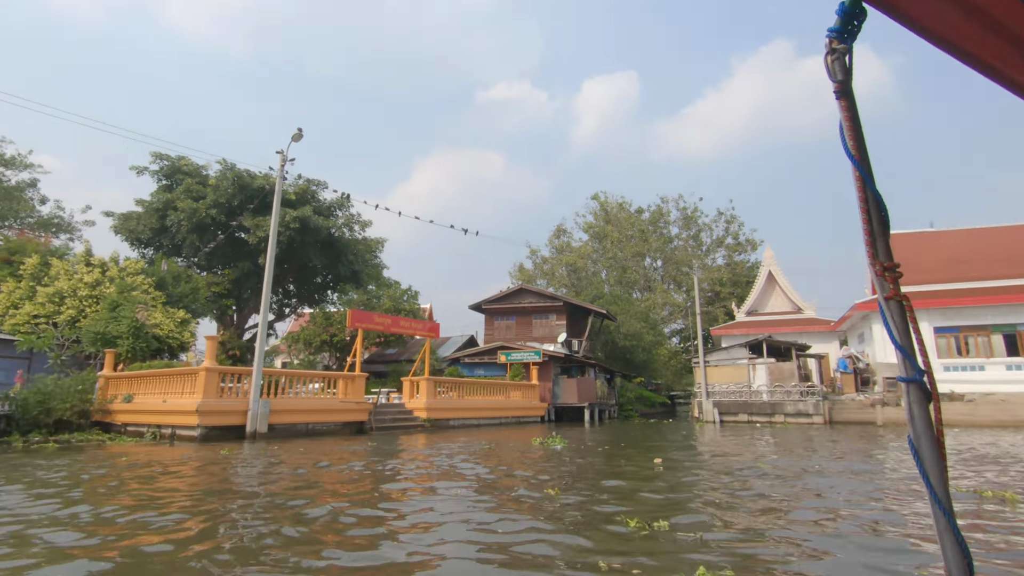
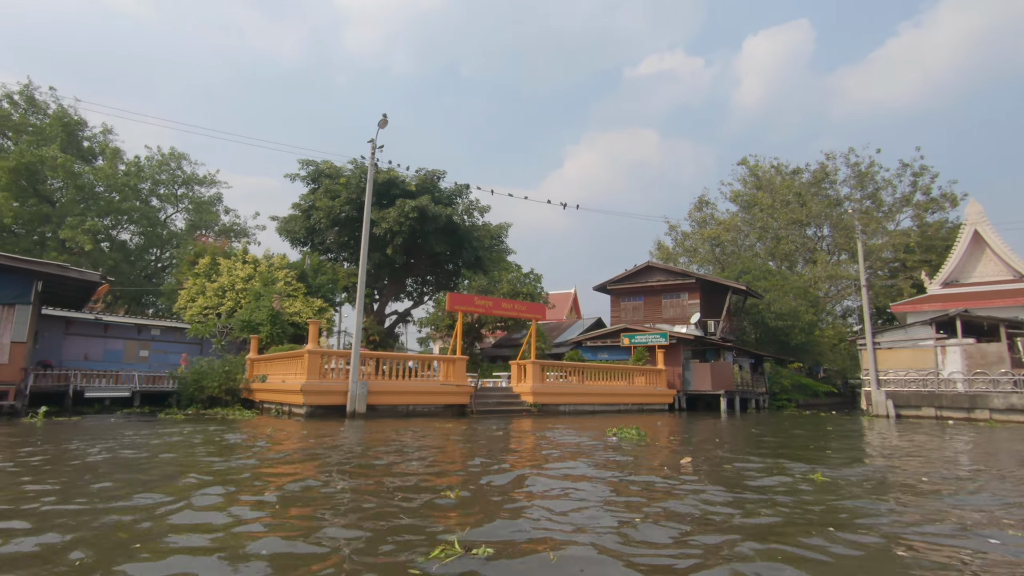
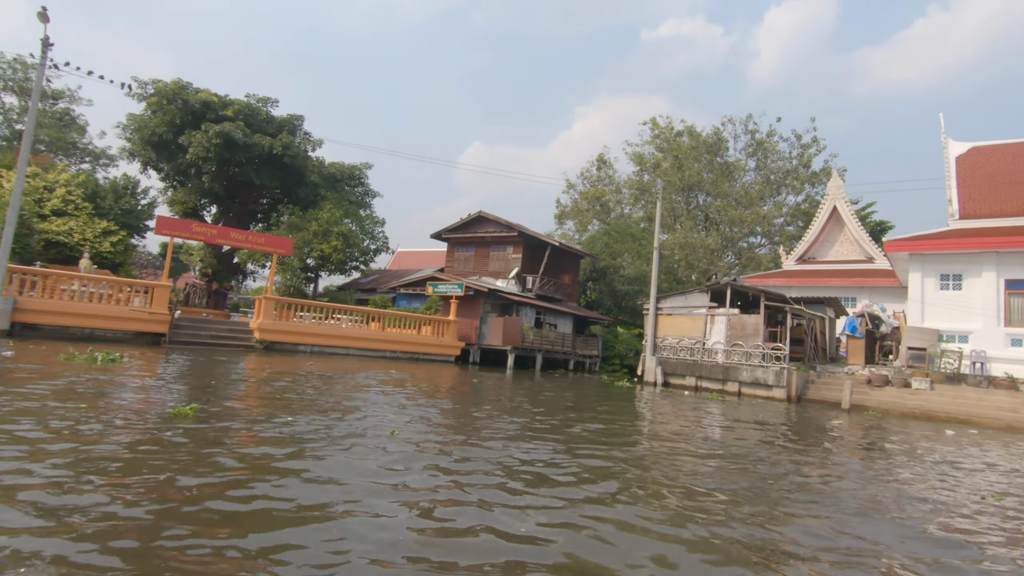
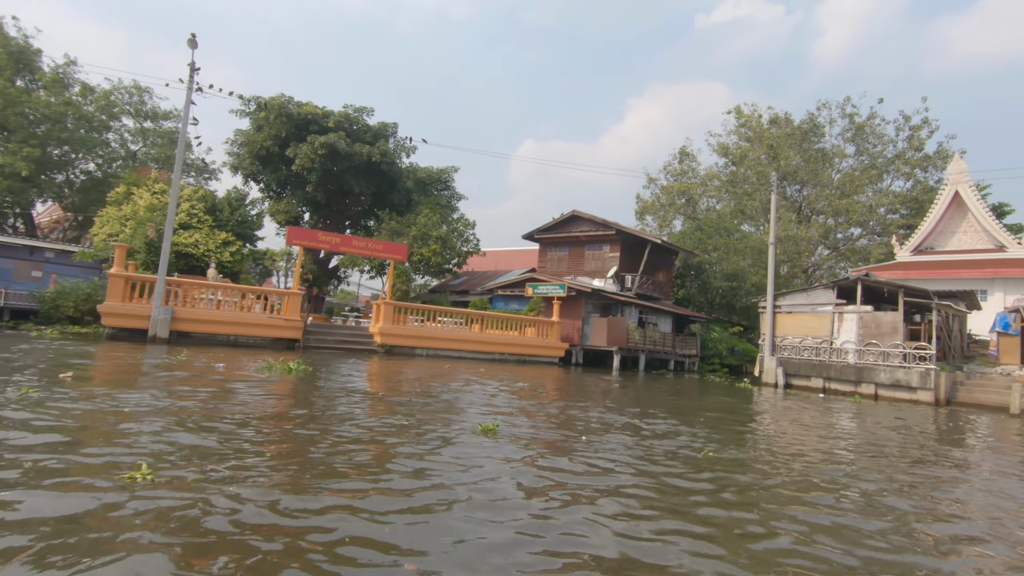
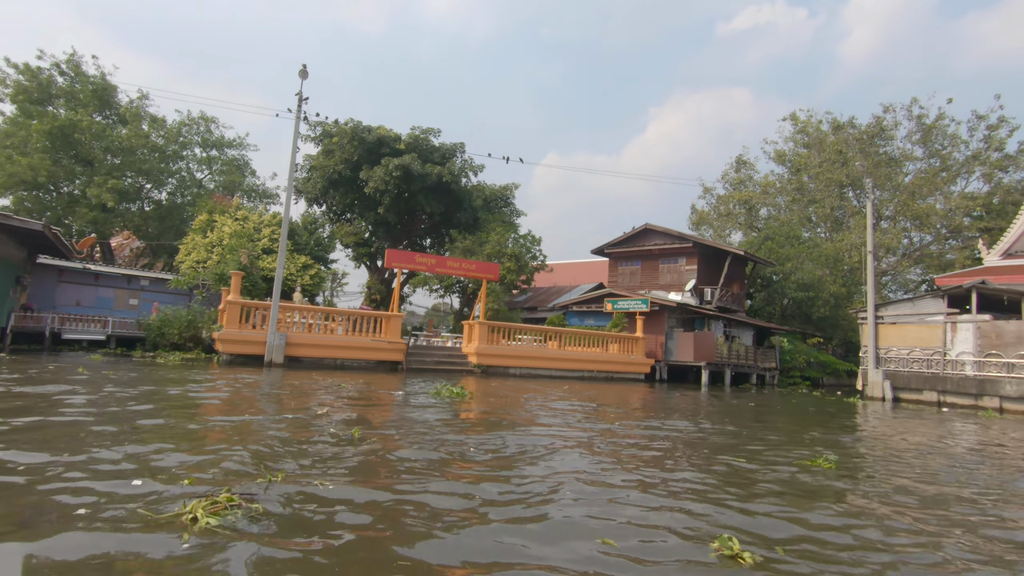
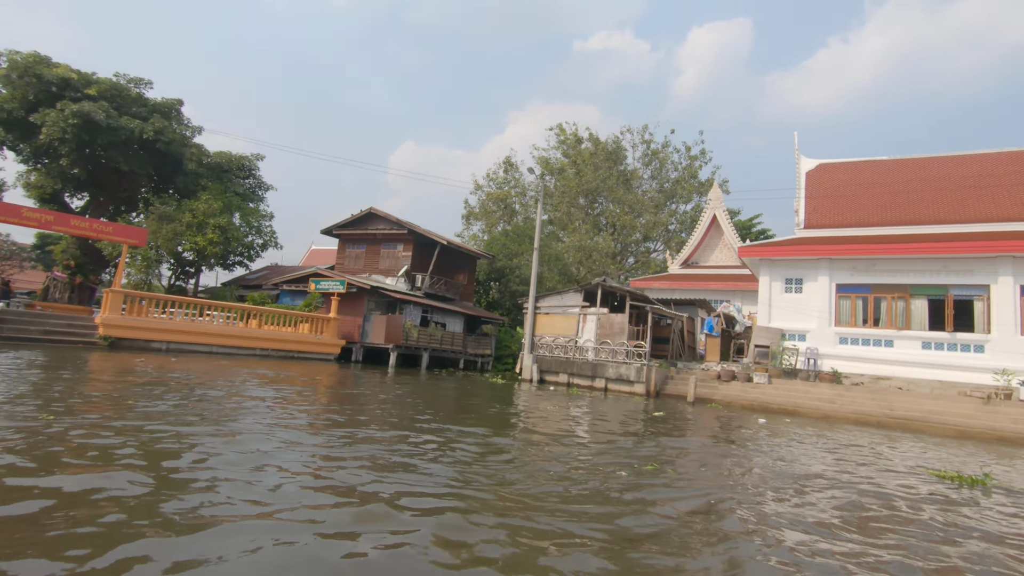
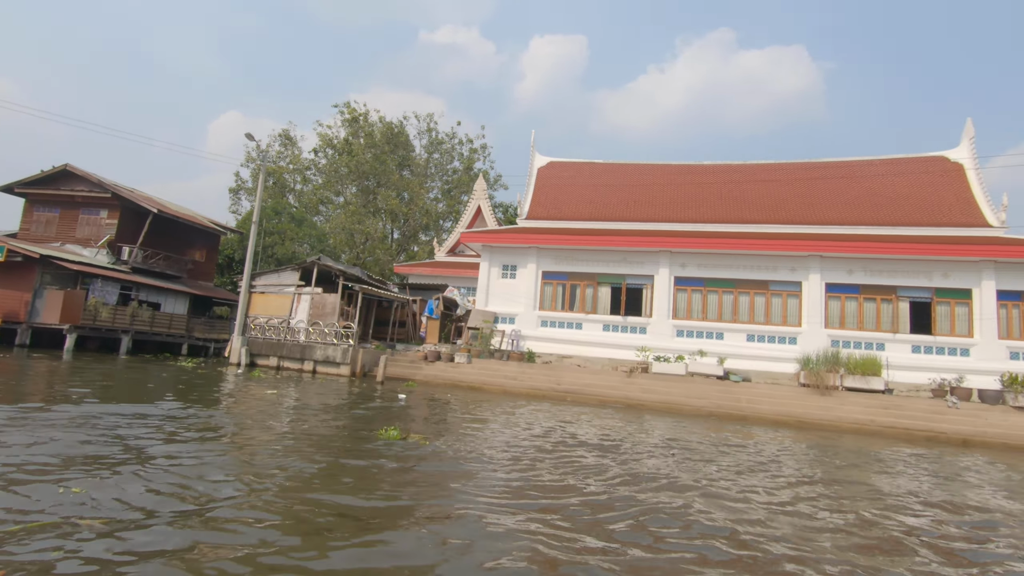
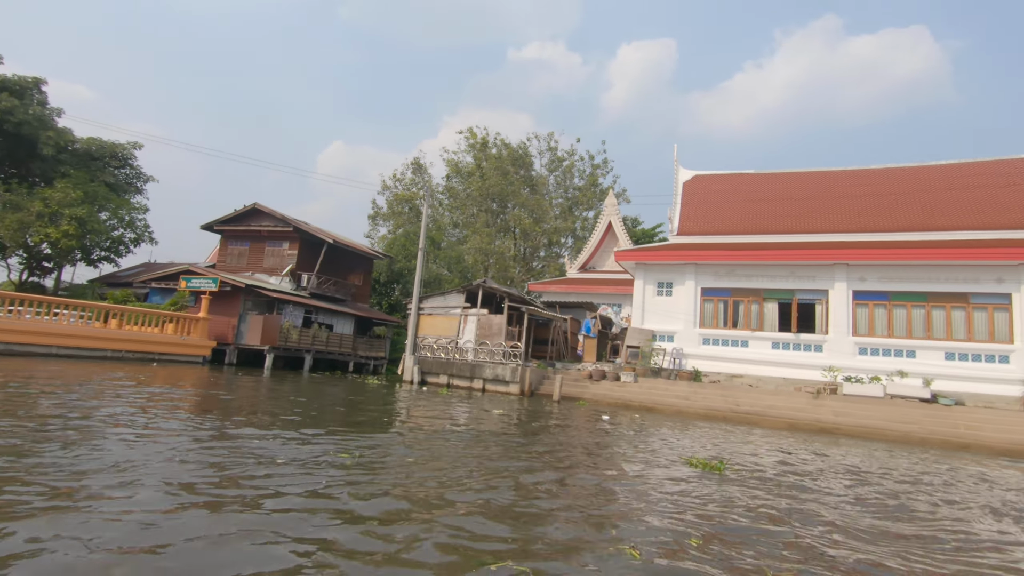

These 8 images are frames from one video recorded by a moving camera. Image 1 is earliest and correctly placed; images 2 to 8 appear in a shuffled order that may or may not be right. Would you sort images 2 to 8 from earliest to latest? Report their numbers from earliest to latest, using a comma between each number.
2, 5, 4, 3, 6, 8, 7
